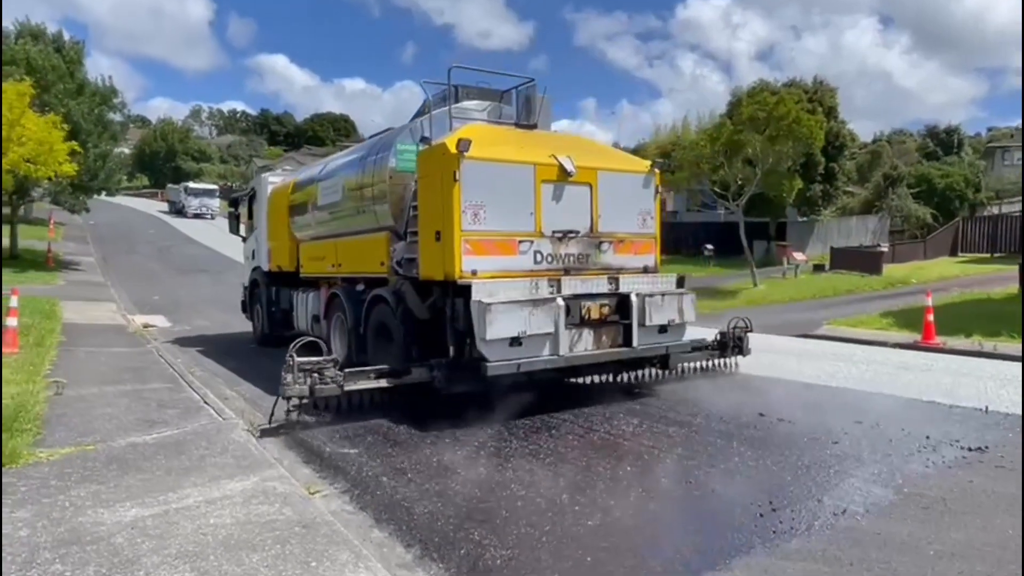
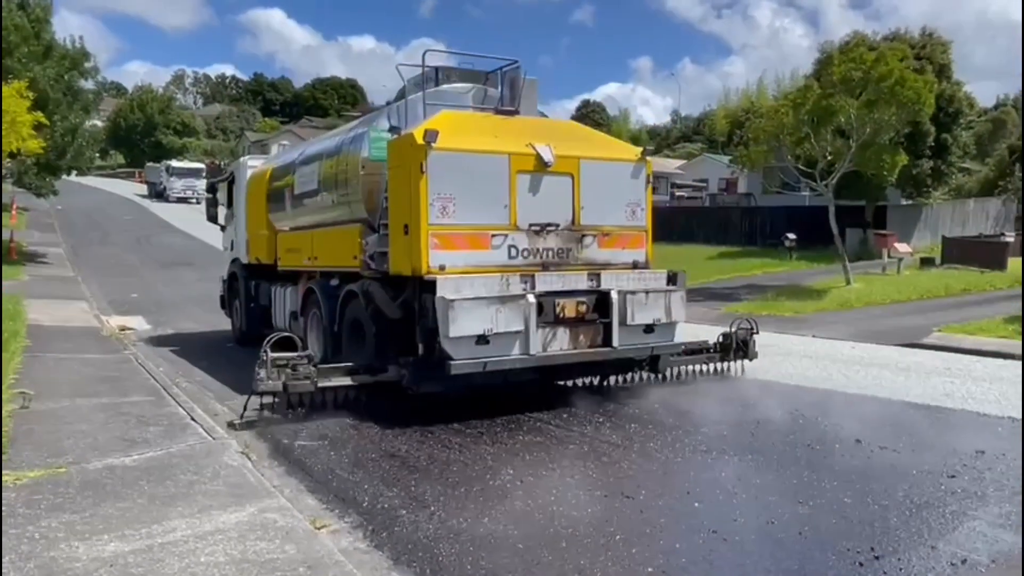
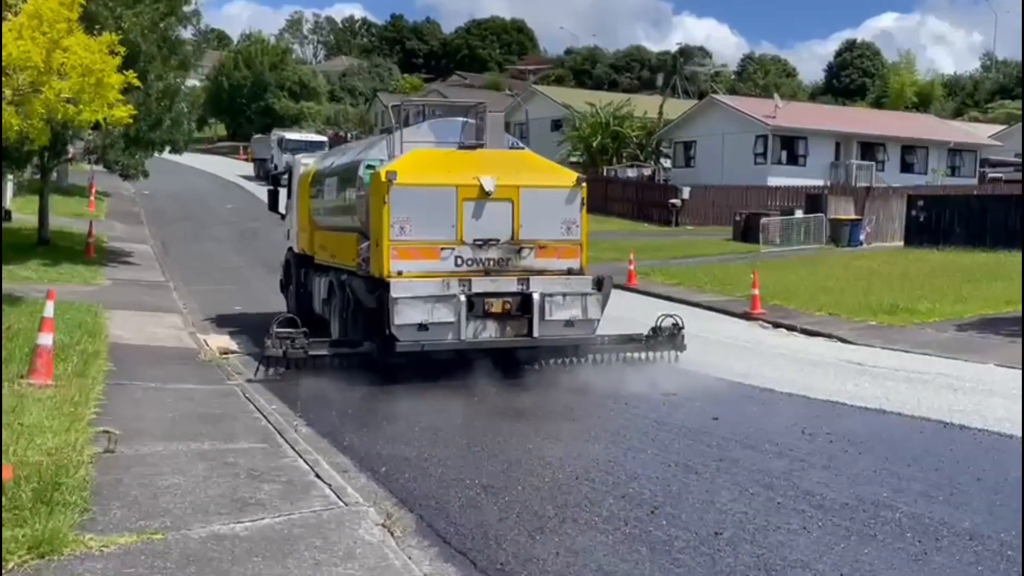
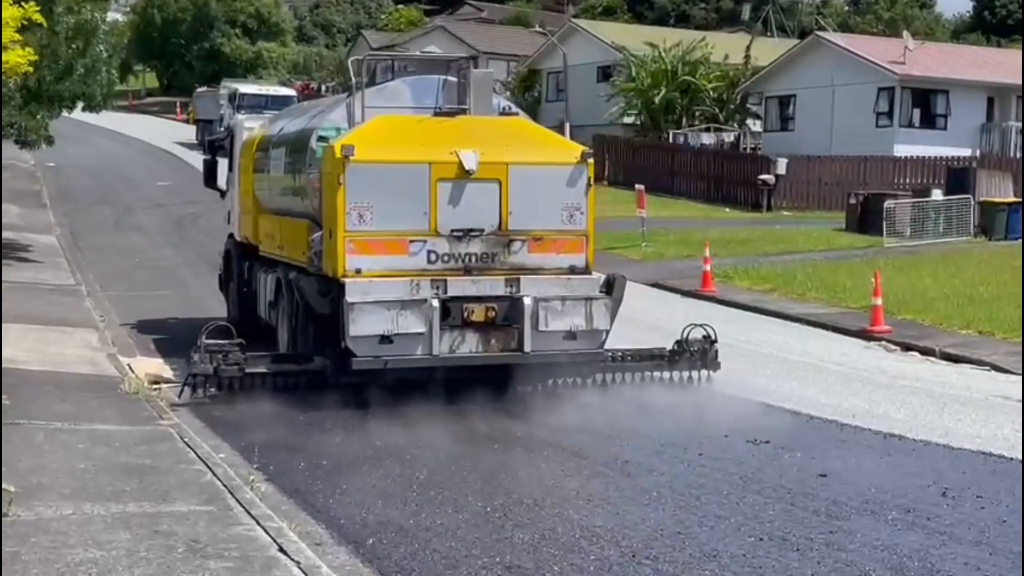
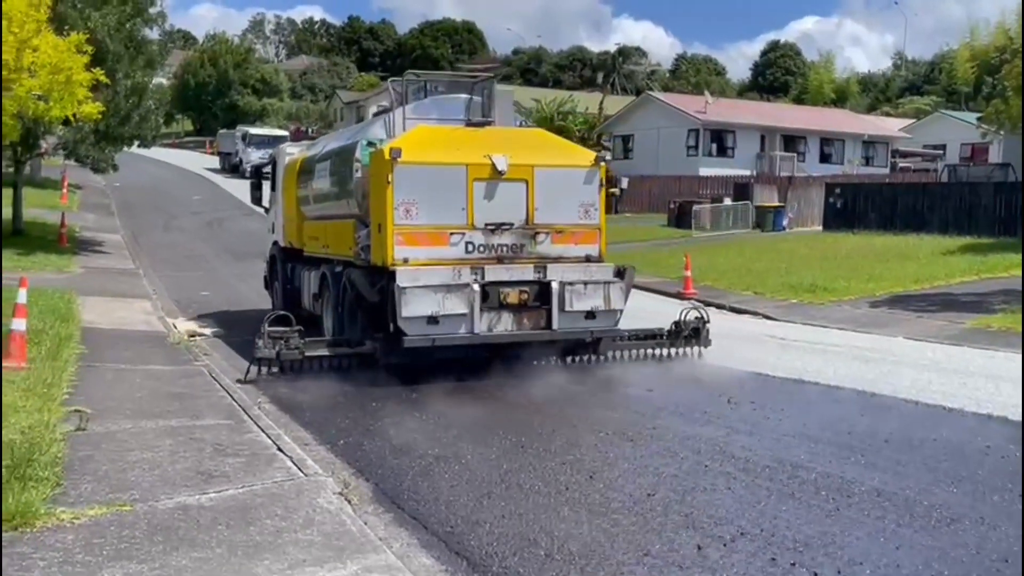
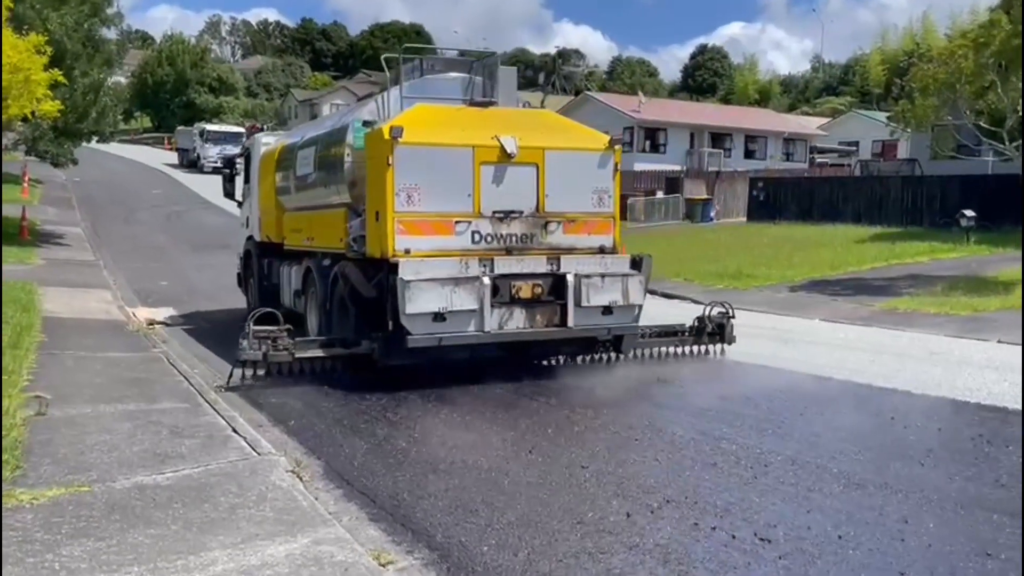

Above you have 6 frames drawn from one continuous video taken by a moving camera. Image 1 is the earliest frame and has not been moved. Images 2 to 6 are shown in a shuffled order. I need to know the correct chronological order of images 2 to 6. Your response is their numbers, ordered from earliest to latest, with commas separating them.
2, 6, 5, 3, 4
